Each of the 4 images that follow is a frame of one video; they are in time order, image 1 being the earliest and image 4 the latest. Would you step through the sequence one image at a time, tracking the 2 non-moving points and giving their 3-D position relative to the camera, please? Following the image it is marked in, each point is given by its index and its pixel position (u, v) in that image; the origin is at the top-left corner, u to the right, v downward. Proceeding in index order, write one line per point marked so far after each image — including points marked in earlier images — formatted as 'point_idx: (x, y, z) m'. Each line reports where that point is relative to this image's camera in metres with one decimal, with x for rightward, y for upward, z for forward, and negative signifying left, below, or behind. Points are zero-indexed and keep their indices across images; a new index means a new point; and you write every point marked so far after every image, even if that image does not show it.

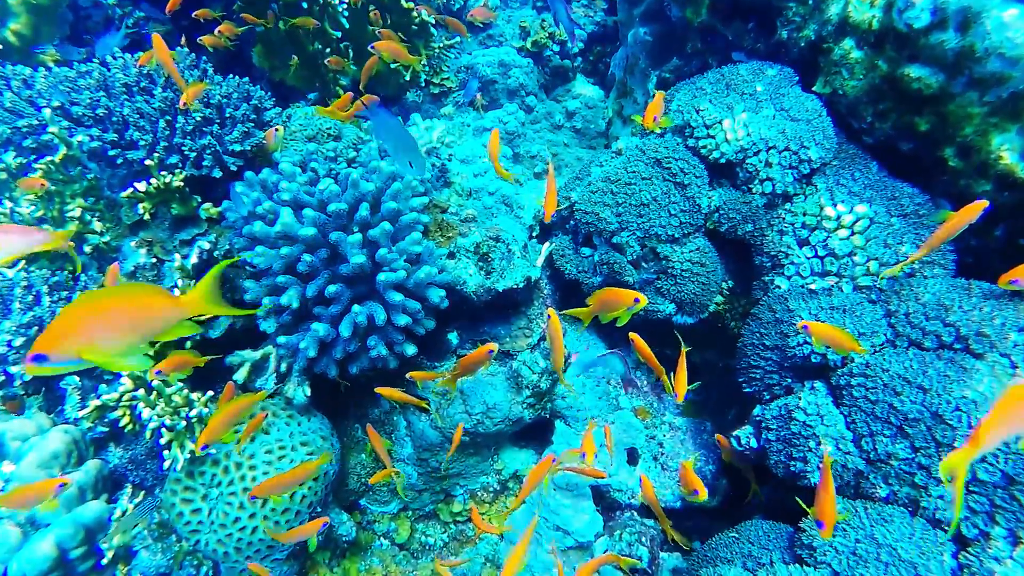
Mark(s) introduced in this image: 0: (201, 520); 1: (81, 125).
0: (-1.6, -1.2, +3.4) m
1: (-2.5, +1.0, +3.9) m
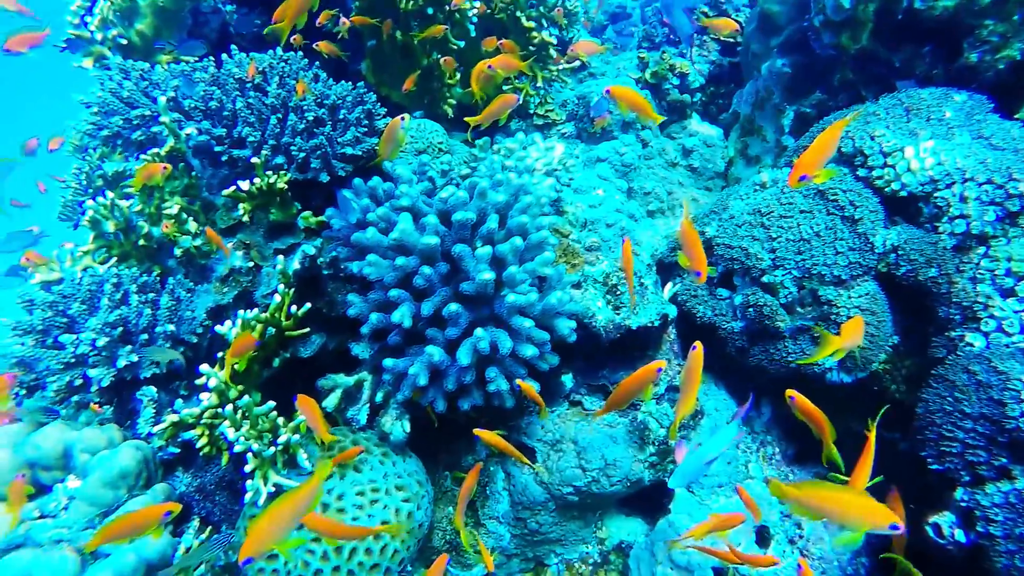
0: (-1.0, -1.2, +2.9) m
1: (-1.8, +1.0, +3.7) m
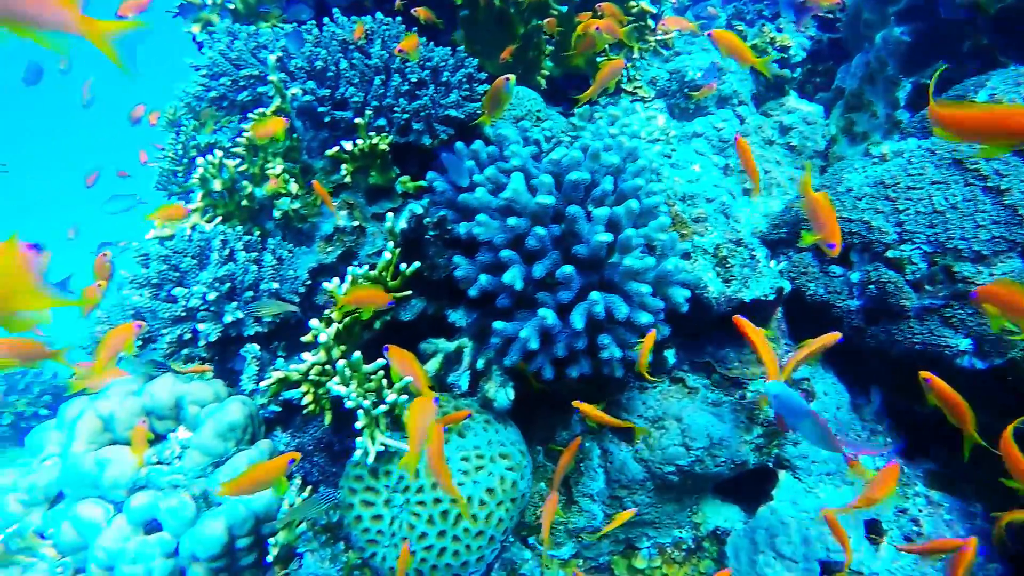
0: (-0.6, -1.0, +2.9) m
1: (-1.2, +1.2, +3.7) m
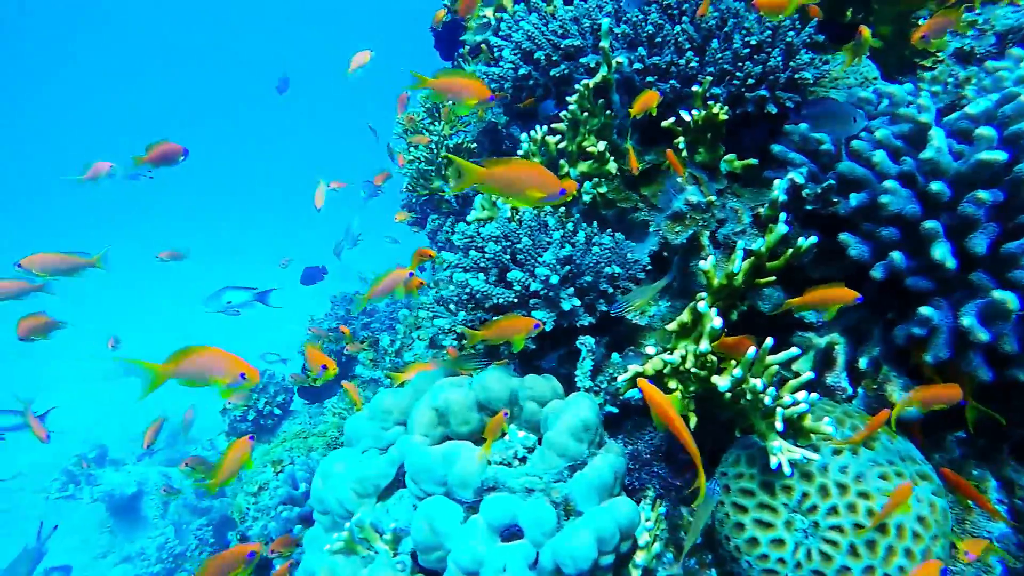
0: (+1.0, -1.0, +2.4) m
1: (+0.5, +1.2, +3.4) m
